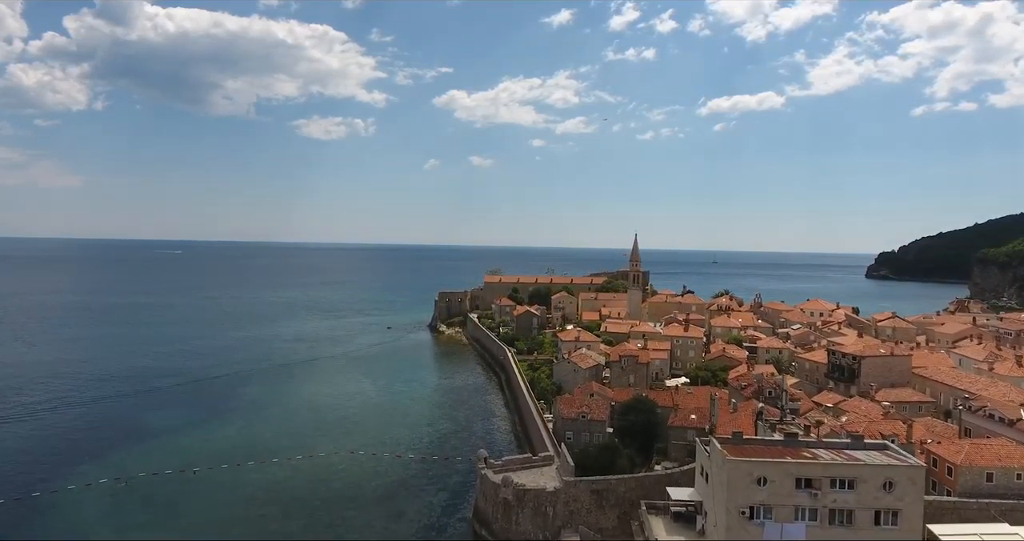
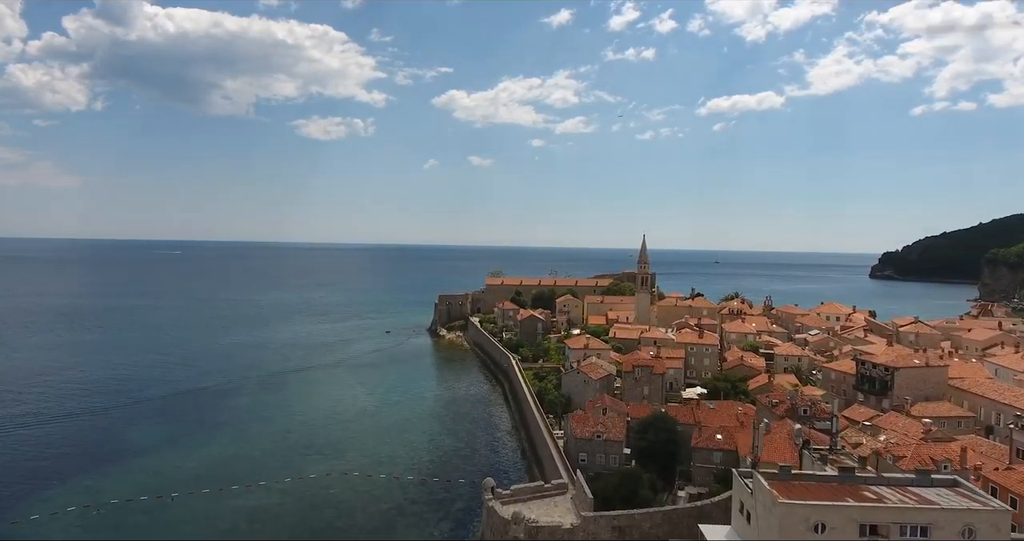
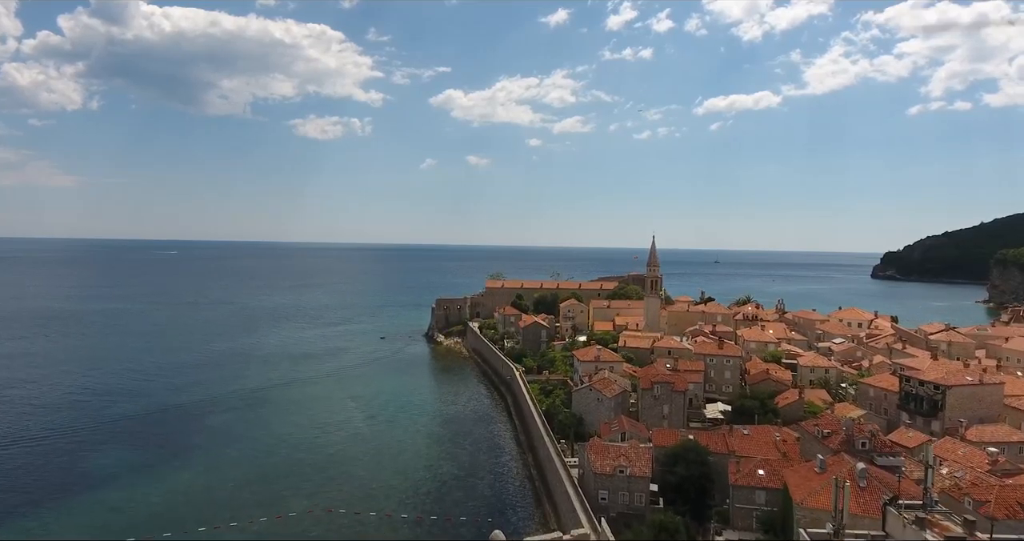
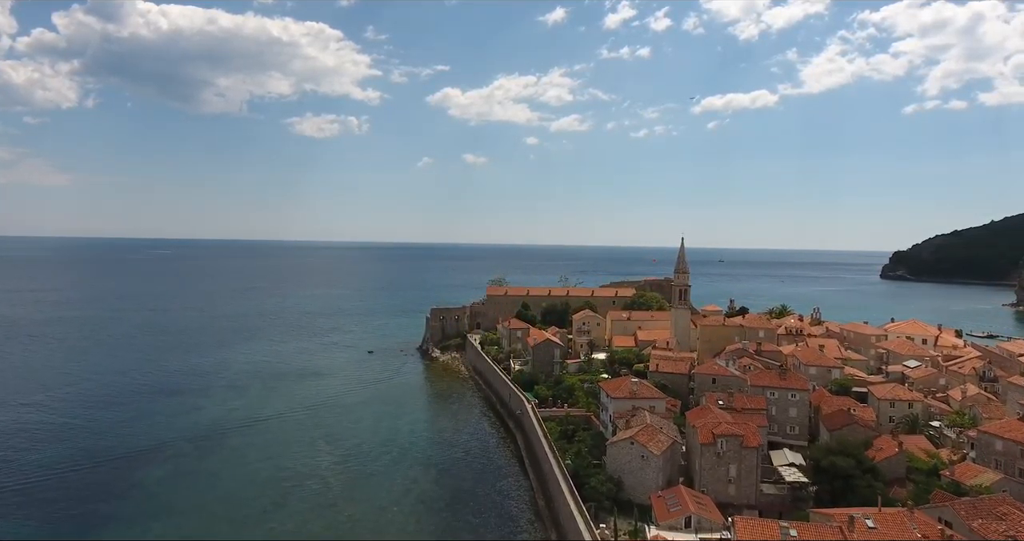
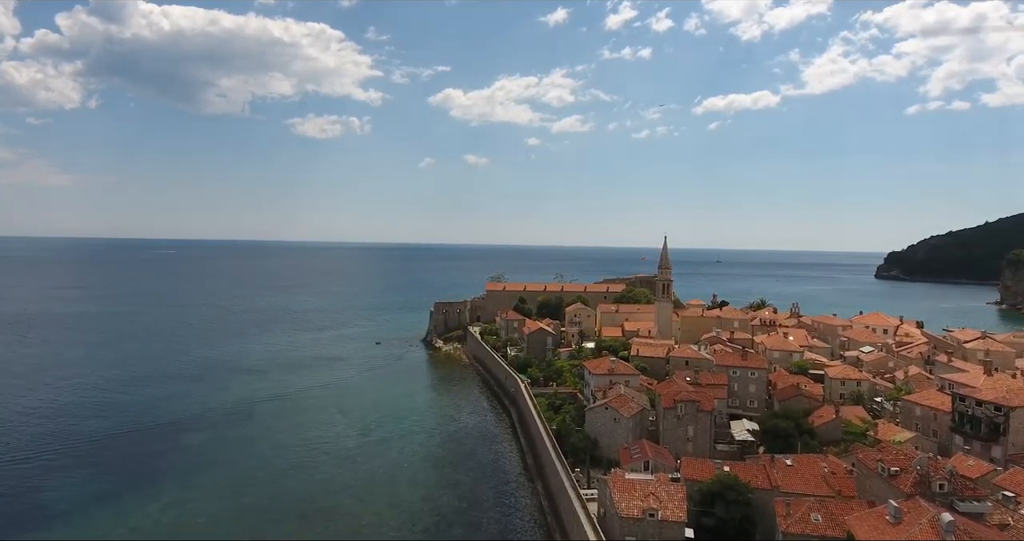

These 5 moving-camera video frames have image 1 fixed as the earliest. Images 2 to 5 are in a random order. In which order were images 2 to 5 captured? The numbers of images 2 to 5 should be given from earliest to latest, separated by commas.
2, 3, 5, 4
